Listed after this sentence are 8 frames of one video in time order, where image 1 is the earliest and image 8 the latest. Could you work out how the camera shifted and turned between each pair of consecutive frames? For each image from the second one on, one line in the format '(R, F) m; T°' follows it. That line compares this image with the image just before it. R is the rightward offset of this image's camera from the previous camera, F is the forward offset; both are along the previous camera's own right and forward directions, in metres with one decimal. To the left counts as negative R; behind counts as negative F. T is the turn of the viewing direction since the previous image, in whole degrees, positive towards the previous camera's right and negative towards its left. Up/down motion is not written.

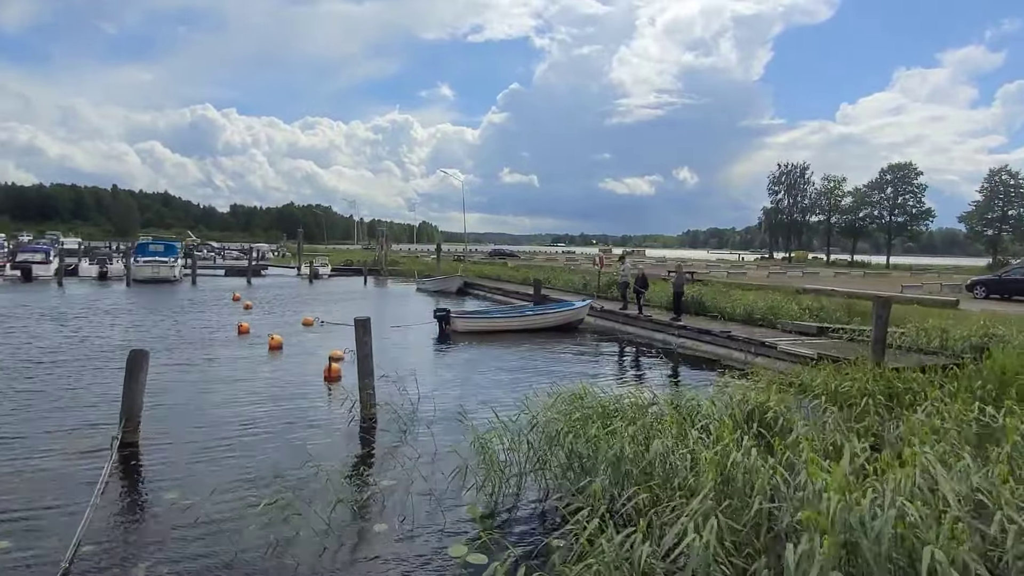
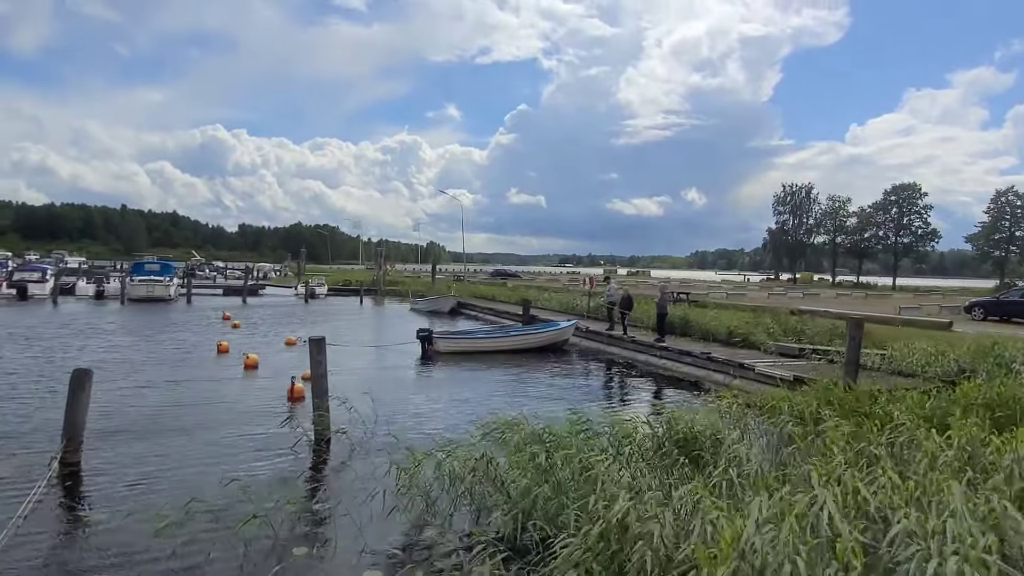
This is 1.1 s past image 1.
(+0.9, +0.3) m; -1°
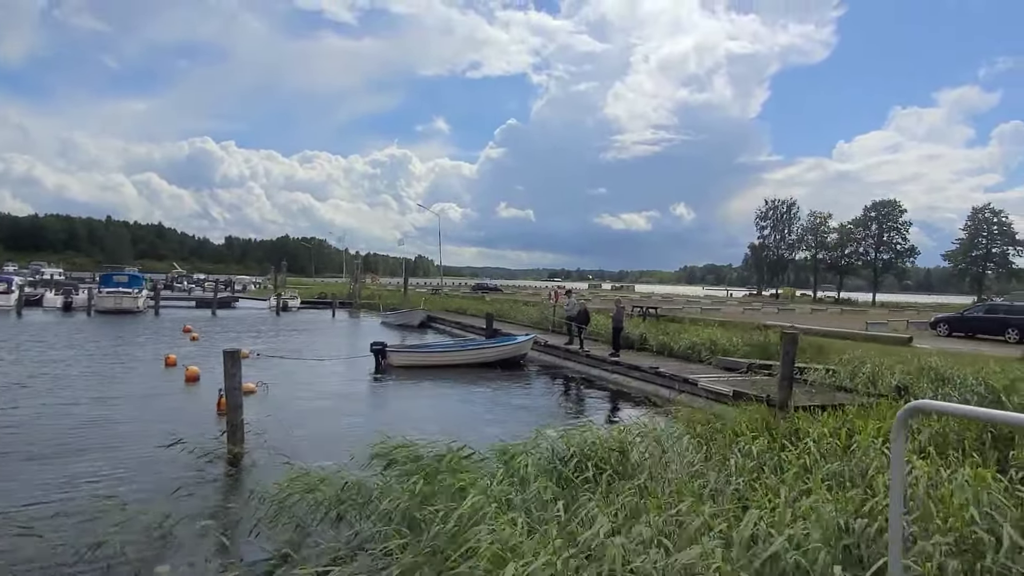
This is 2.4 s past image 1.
(+1.2, +0.3) m; 0°
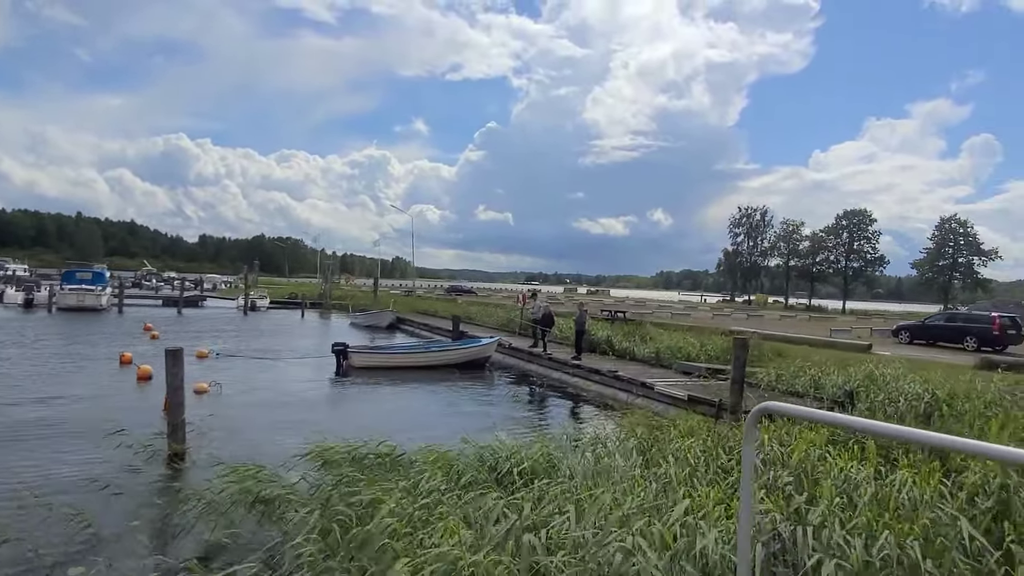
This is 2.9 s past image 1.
(+0.5, +0.1) m; +2°
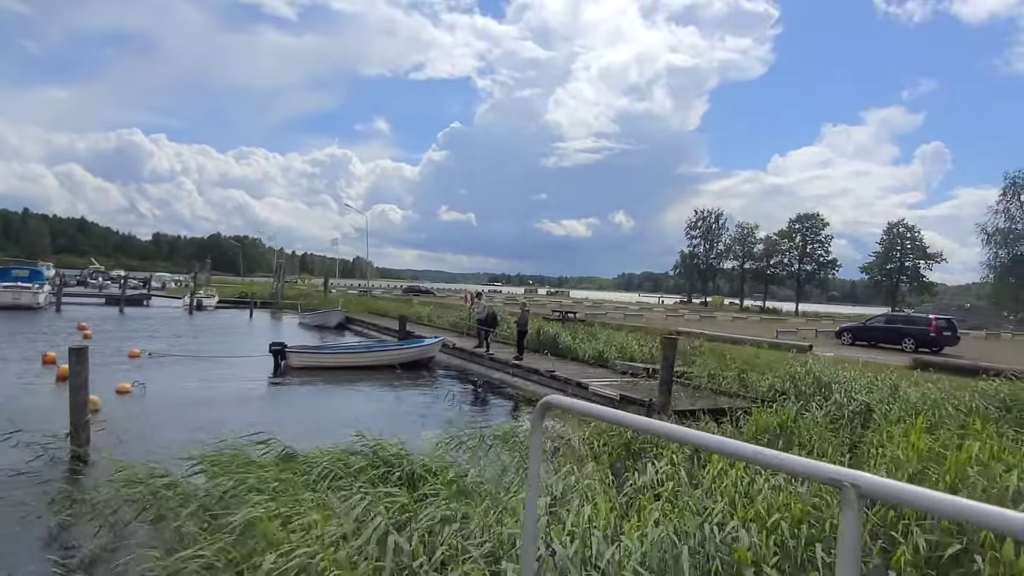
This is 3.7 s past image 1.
(+0.7, +0.2) m; +3°
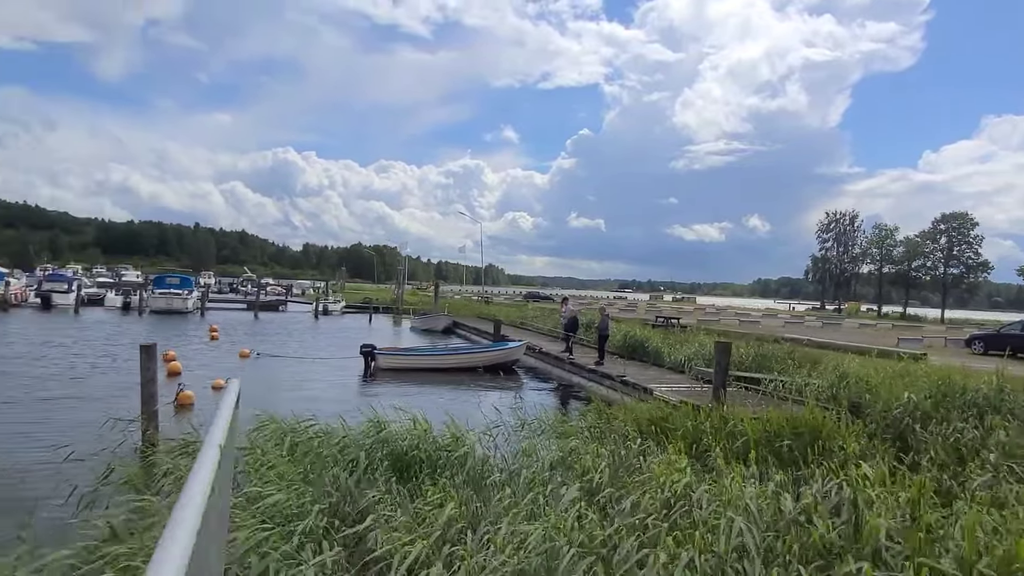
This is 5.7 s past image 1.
(+1.6, +0.2) m; -11°
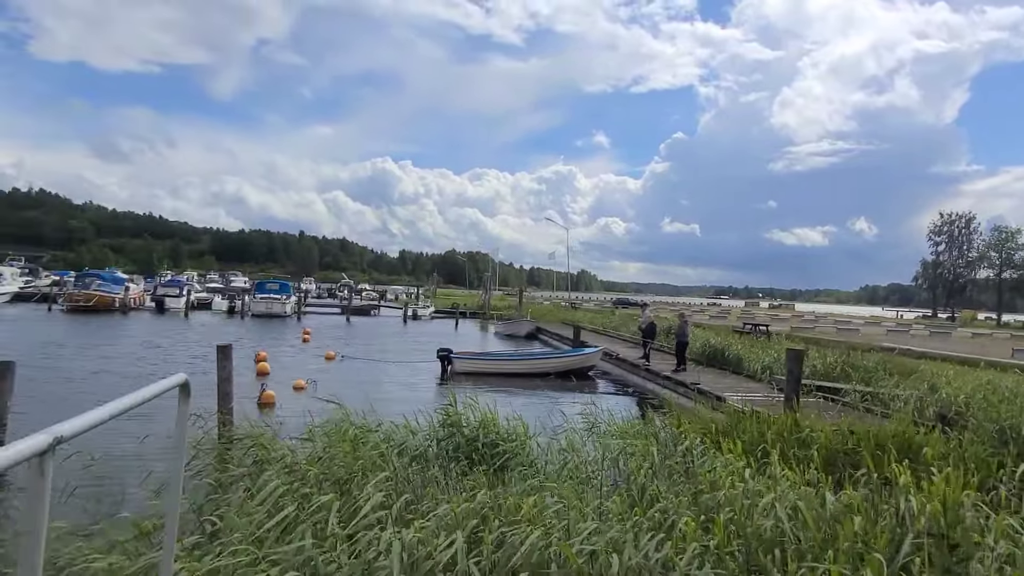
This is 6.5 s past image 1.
(+0.6, 0.0) m; -8°
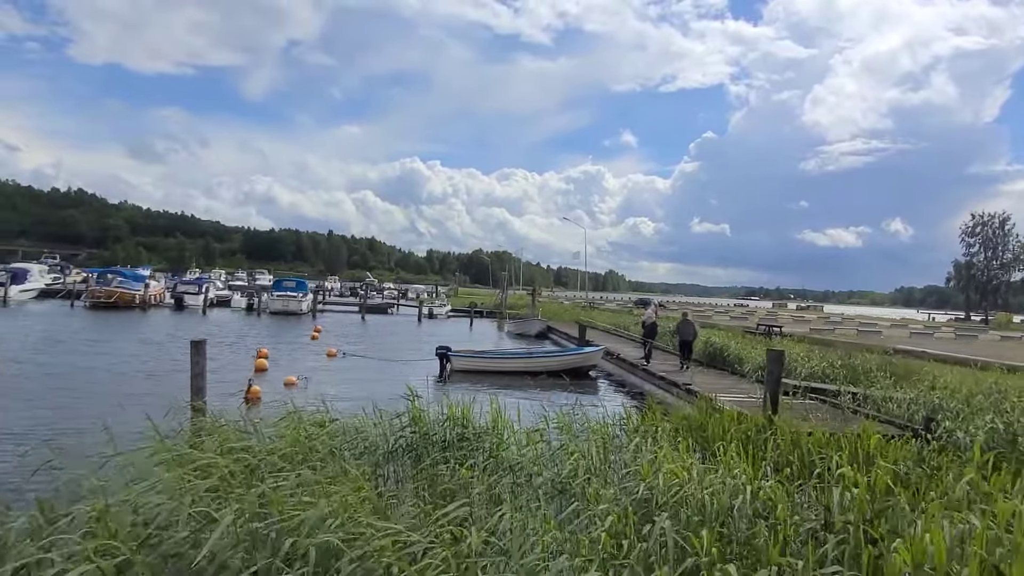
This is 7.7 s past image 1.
(+1.0, +0.2) m; -3°
